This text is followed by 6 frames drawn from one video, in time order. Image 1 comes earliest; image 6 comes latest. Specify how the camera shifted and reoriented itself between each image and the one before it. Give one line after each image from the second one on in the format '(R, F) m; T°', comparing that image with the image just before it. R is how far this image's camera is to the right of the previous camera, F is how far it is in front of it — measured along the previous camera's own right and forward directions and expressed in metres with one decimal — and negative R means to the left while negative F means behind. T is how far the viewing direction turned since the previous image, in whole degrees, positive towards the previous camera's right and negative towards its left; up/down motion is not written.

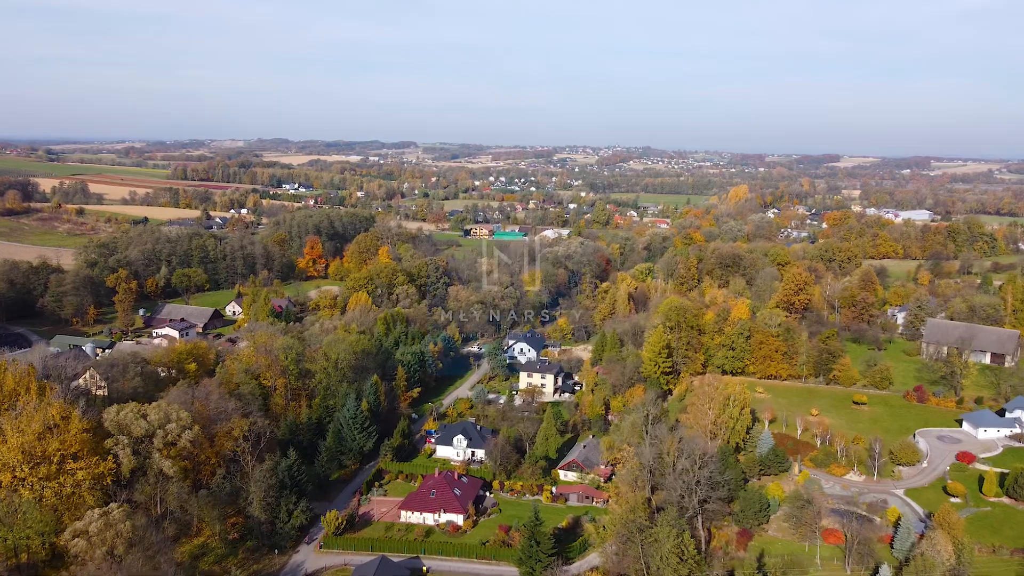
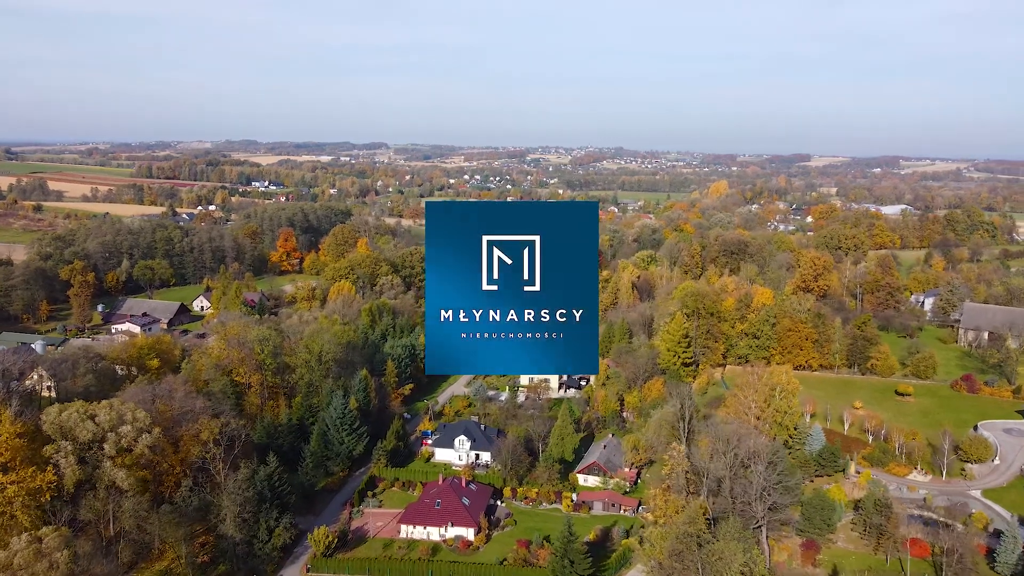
(-1.6, +4.0) m; +2°
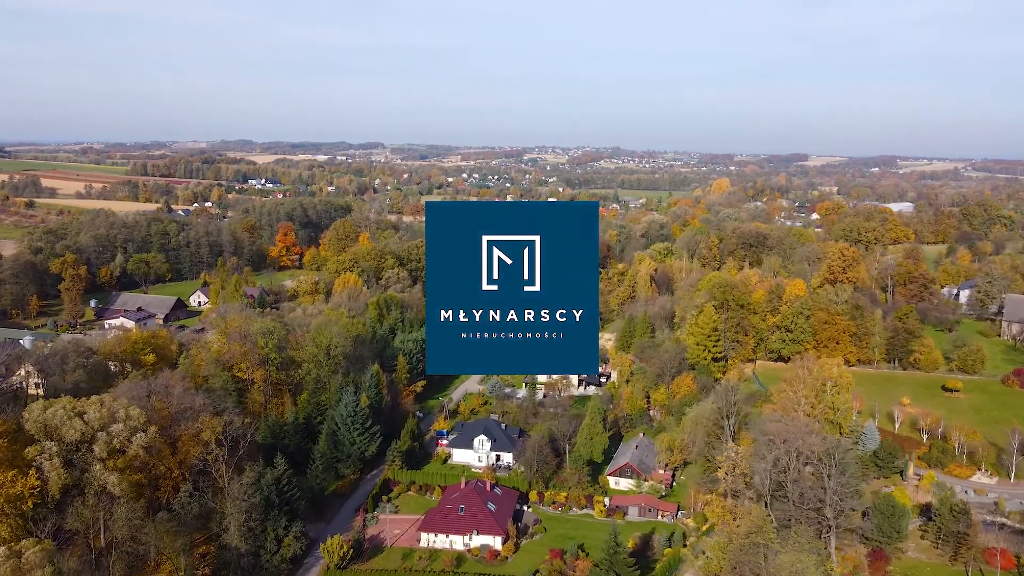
(-1.2, +2.1) m; 0°
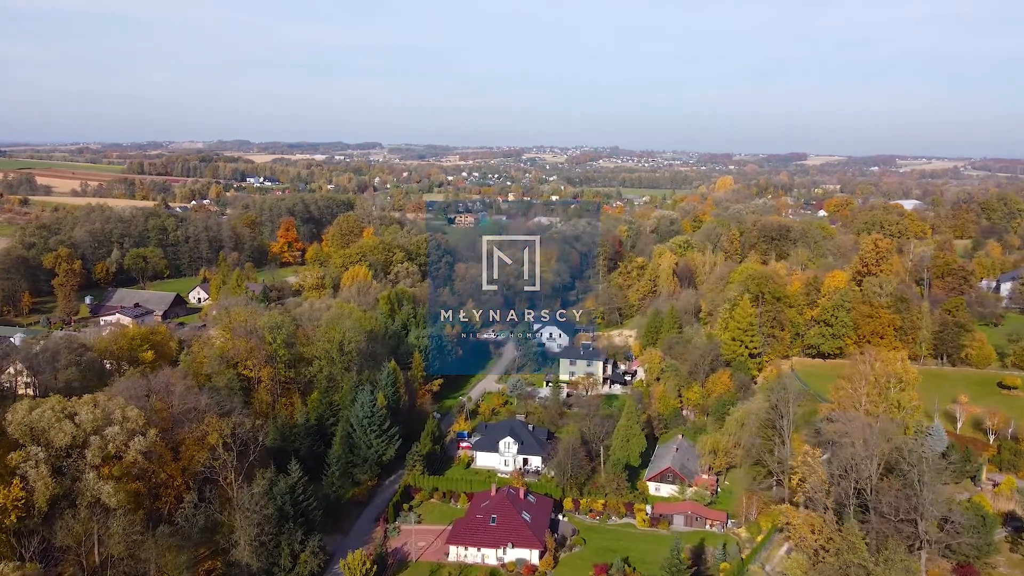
(-1.2, +2.1) m; 0°
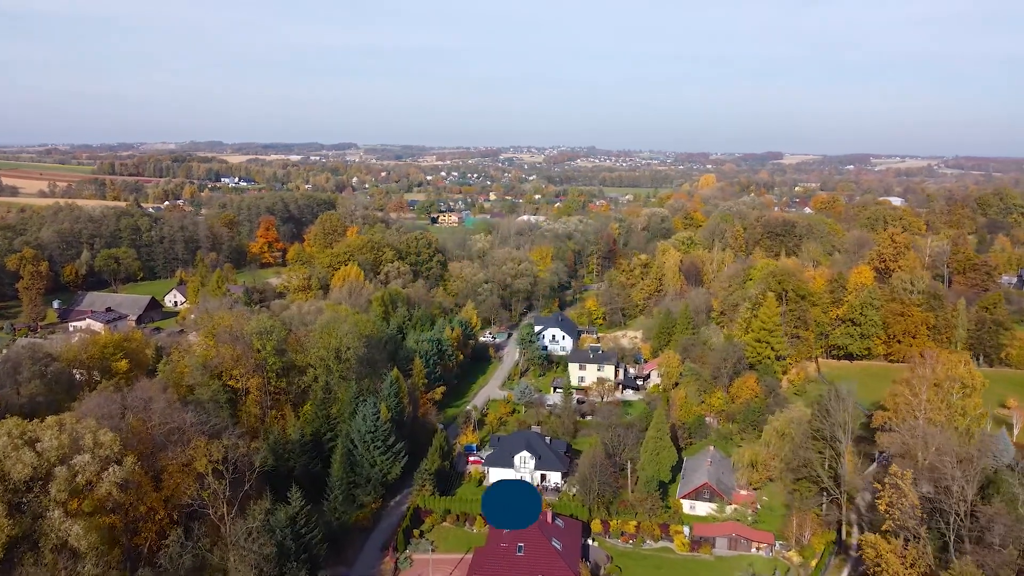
(-1.4, +2.4) m; +2°
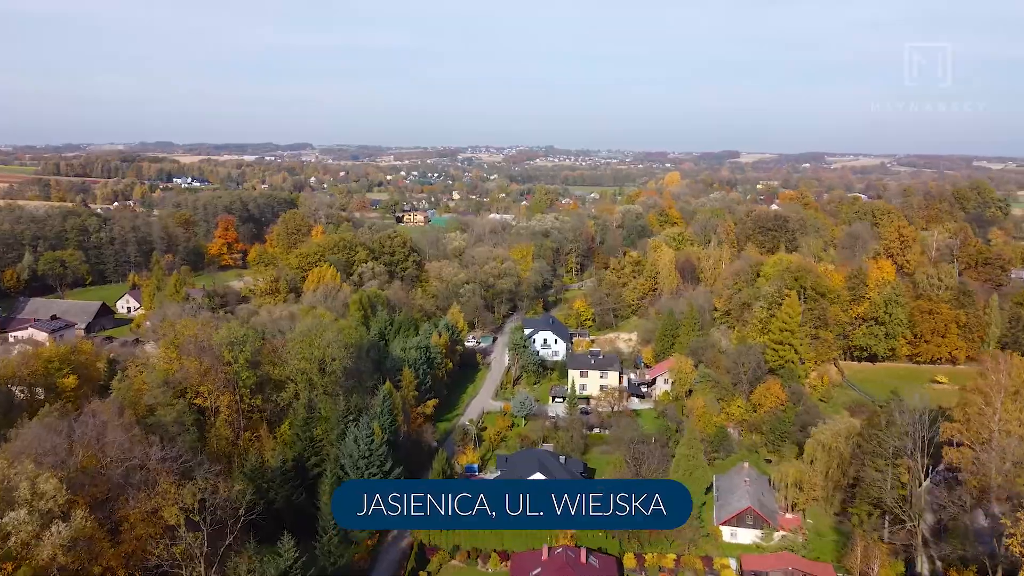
(-1.6, +2.9) m; +3°
